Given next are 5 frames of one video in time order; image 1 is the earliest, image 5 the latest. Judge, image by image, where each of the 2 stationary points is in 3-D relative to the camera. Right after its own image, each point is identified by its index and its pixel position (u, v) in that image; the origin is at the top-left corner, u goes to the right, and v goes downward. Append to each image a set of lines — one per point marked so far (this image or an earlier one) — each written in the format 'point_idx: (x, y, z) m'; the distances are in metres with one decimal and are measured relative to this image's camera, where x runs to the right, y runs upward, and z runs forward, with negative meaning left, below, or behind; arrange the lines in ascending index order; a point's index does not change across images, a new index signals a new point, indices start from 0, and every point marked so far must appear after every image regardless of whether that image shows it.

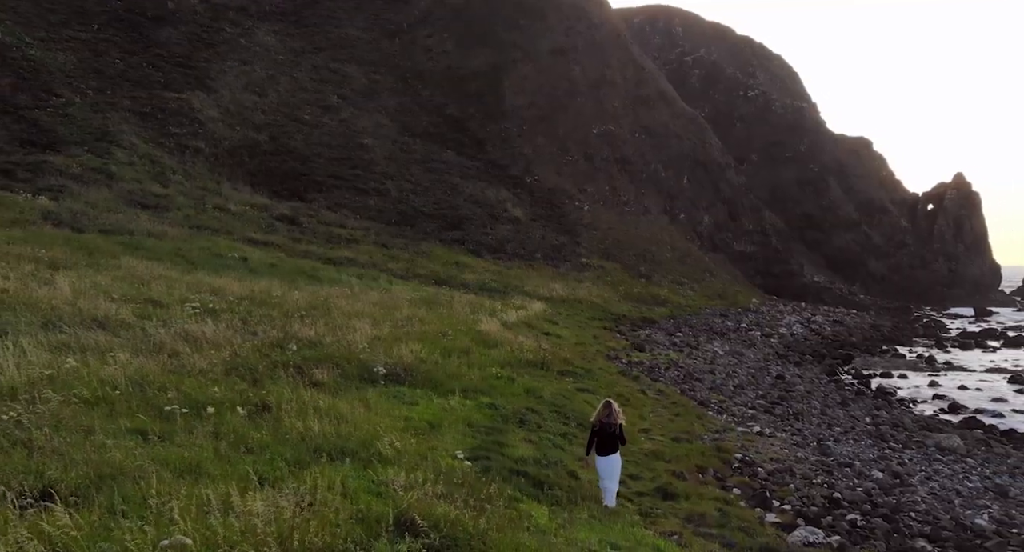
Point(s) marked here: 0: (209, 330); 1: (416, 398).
0: (-8.0, -1.5, +19.2) m
1: (-2.3, -3.1, +18.0) m
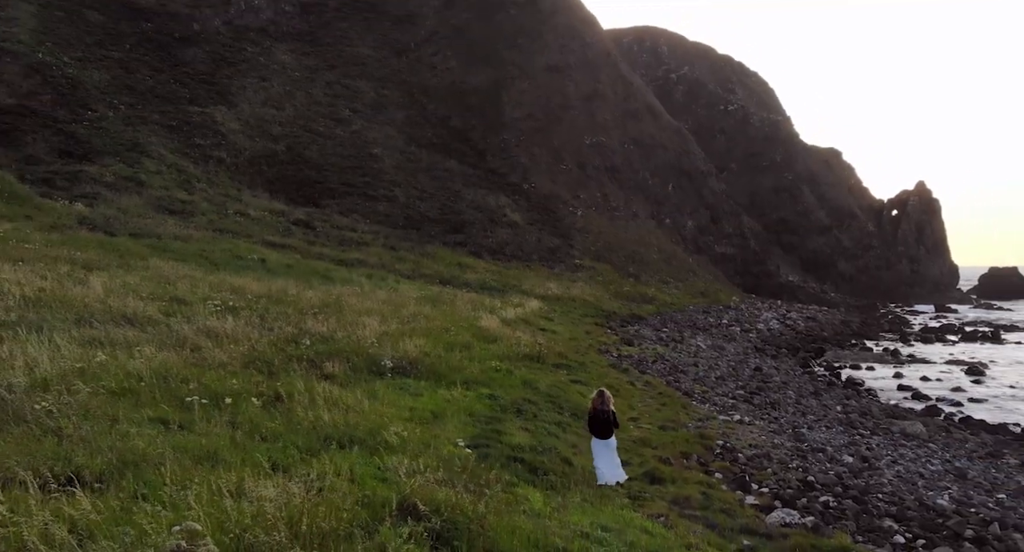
0: (-8.1, -1.5, +21.3) m
1: (-2.5, -3.1, +20.0) m
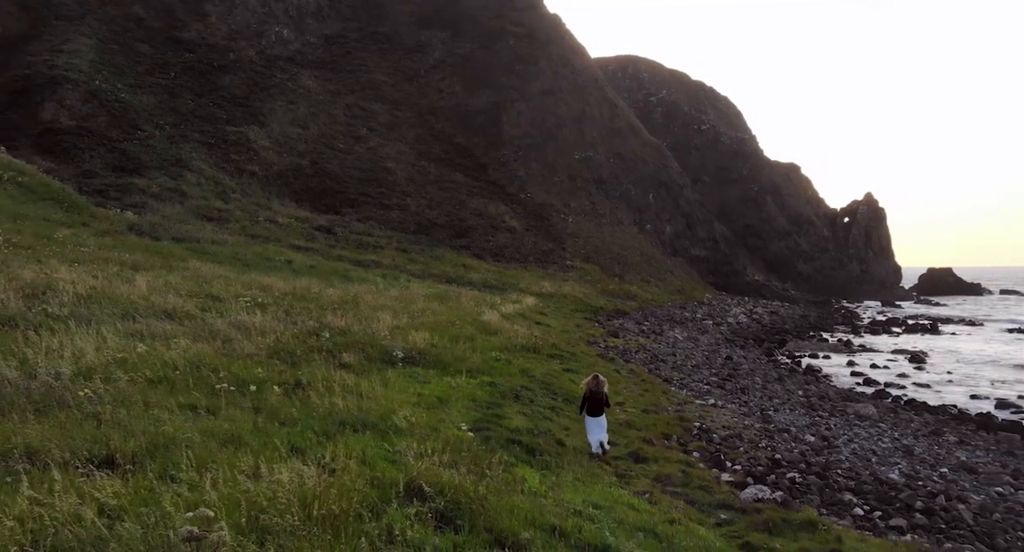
0: (-8.3, -1.4, +24.8) m
1: (-2.7, -3.1, +23.4) m
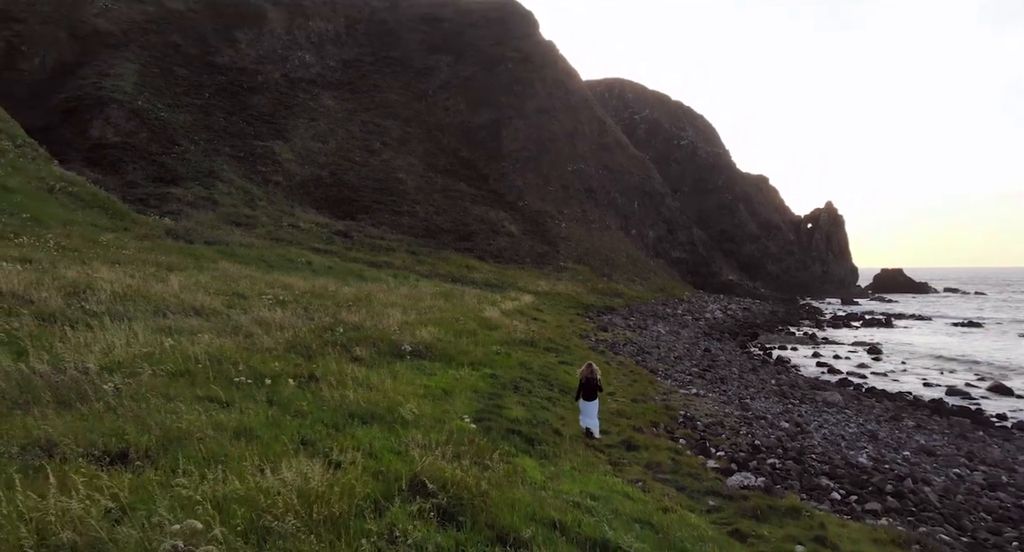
0: (-8.6, -1.4, +27.8) m
1: (-3.1, -3.0, +26.1) m
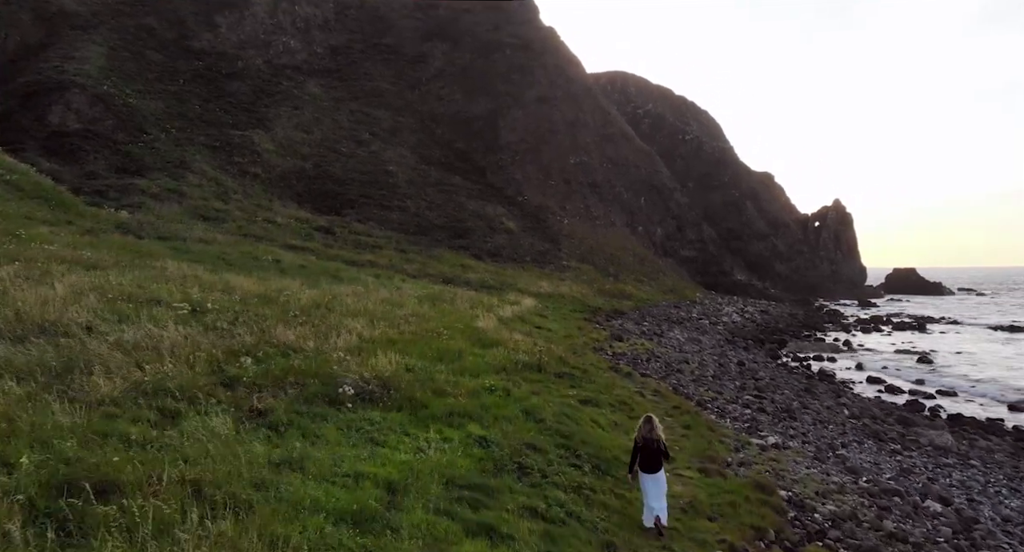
0: (-8.7, -1.4, +24.9) m
1: (-3.1, -3.0, +23.3) m
